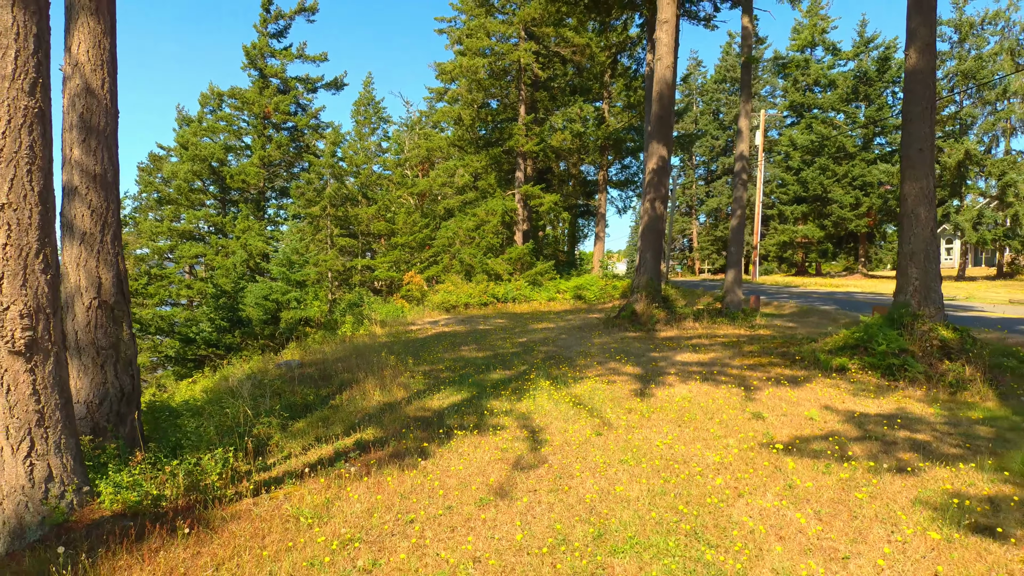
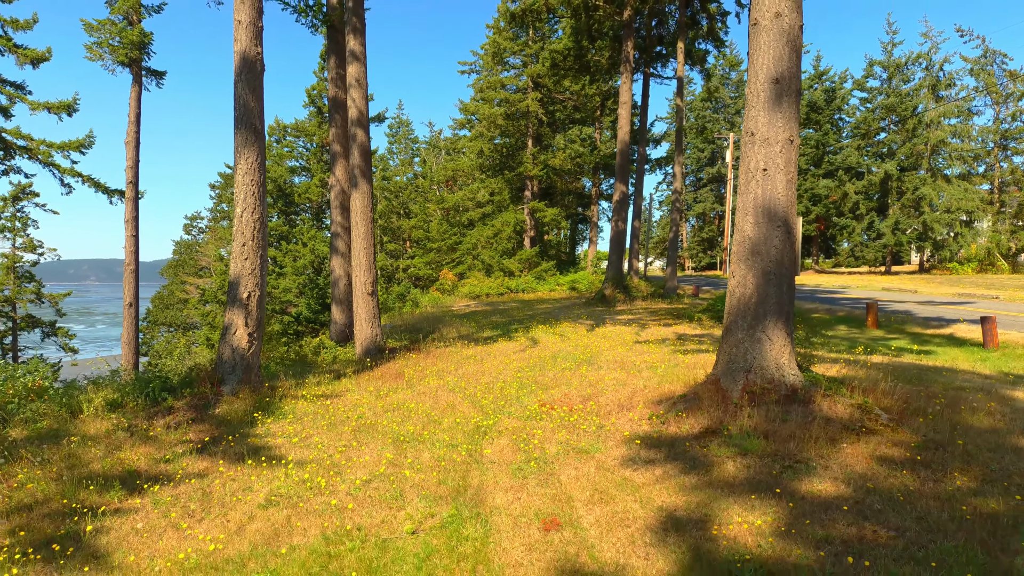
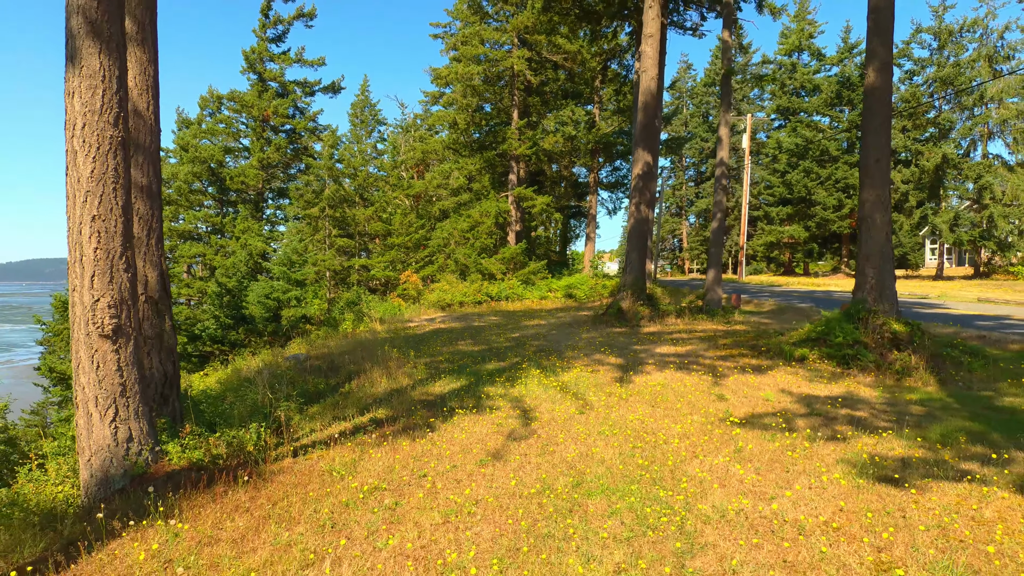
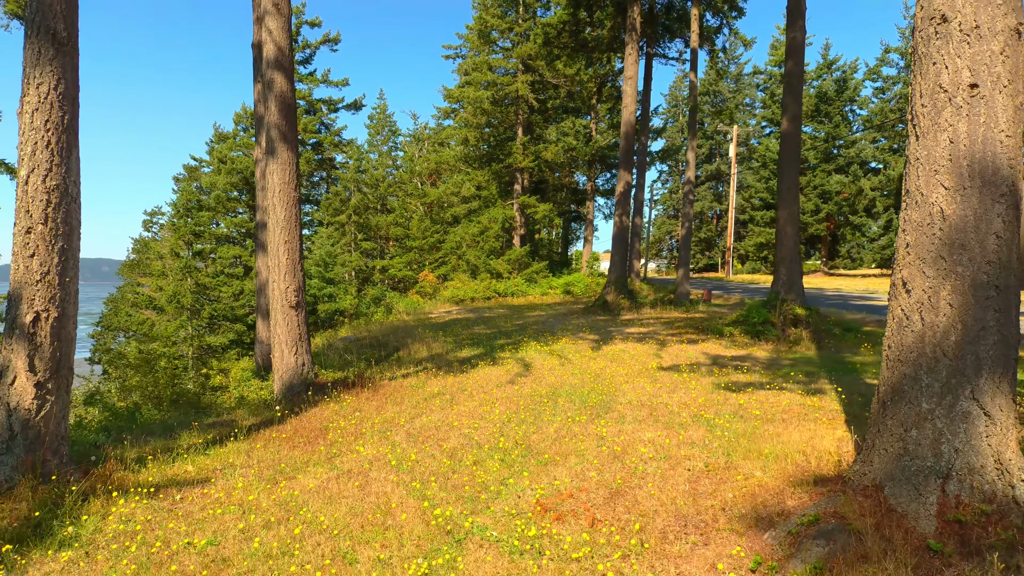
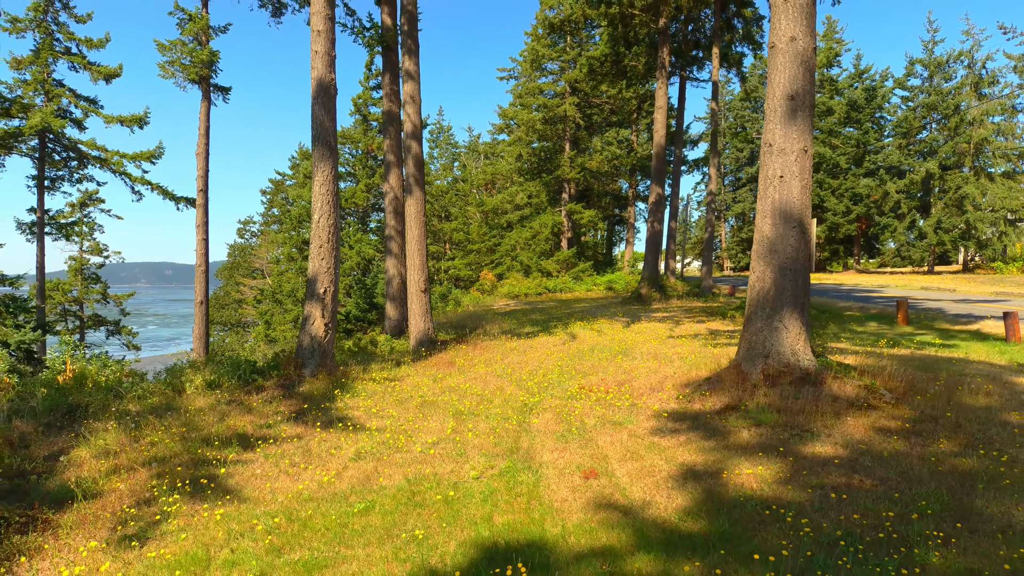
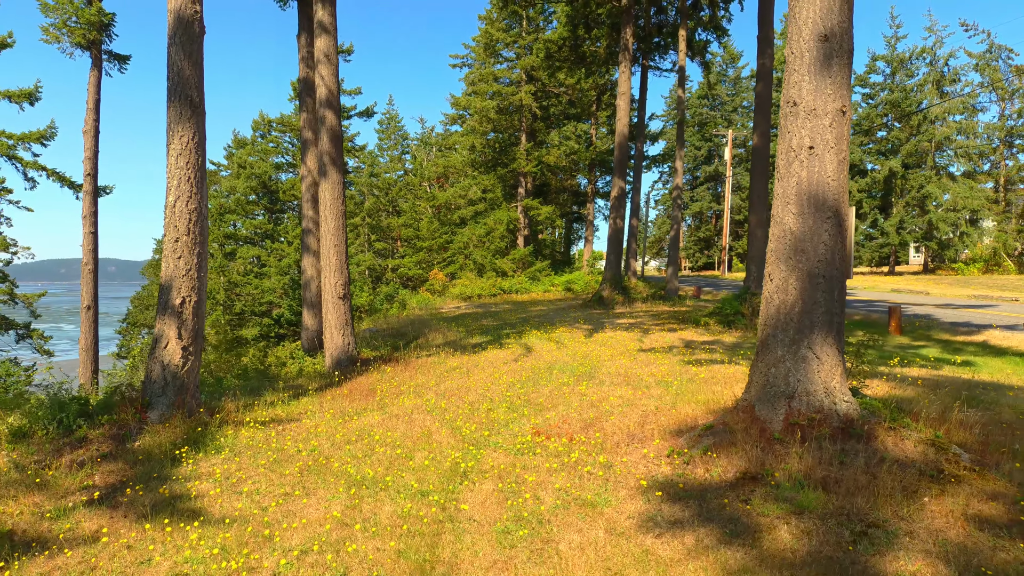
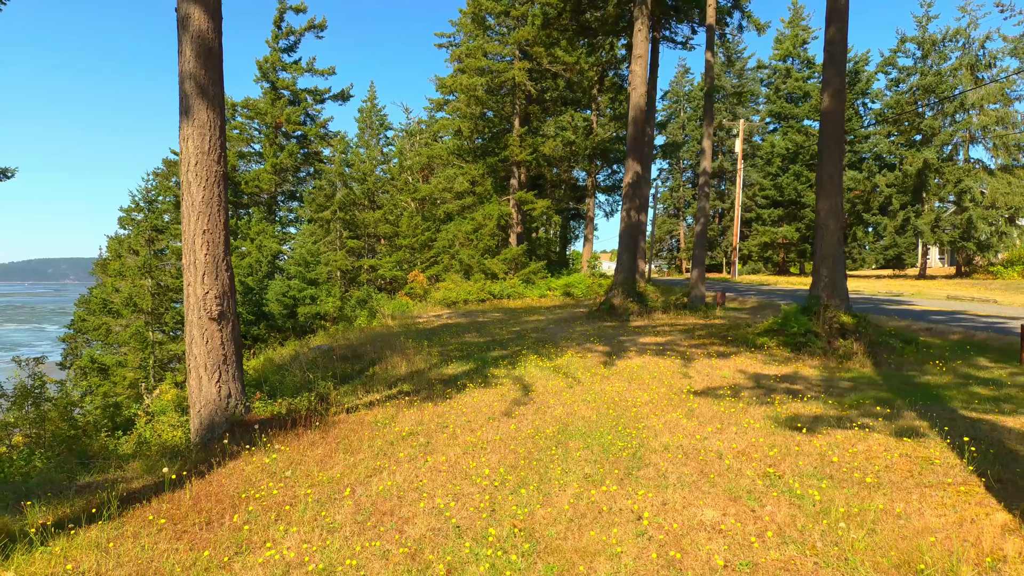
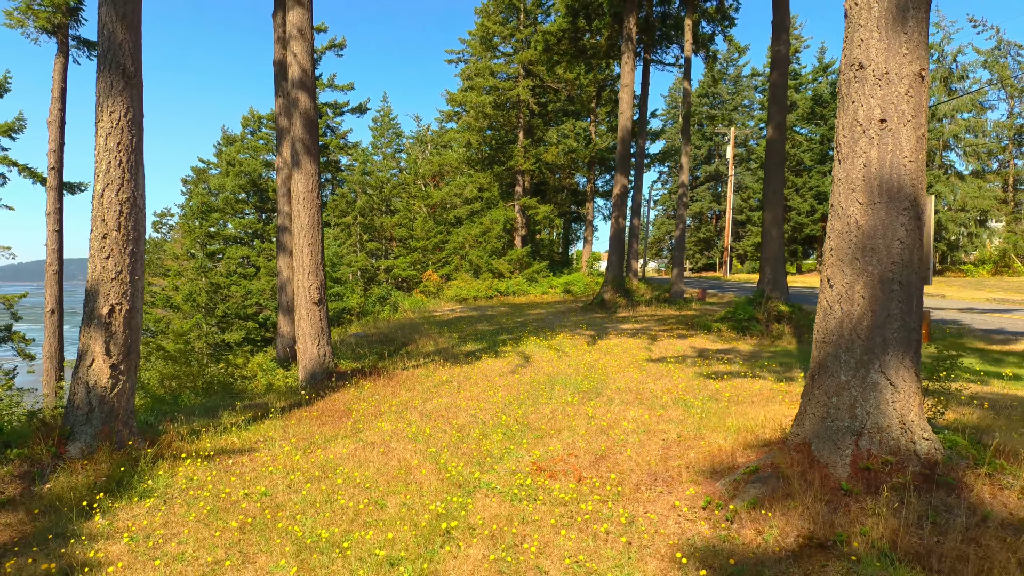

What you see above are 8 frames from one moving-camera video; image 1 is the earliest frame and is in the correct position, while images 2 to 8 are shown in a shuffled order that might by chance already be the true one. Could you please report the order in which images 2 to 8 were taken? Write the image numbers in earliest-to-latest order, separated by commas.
3, 7, 4, 8, 6, 2, 5
